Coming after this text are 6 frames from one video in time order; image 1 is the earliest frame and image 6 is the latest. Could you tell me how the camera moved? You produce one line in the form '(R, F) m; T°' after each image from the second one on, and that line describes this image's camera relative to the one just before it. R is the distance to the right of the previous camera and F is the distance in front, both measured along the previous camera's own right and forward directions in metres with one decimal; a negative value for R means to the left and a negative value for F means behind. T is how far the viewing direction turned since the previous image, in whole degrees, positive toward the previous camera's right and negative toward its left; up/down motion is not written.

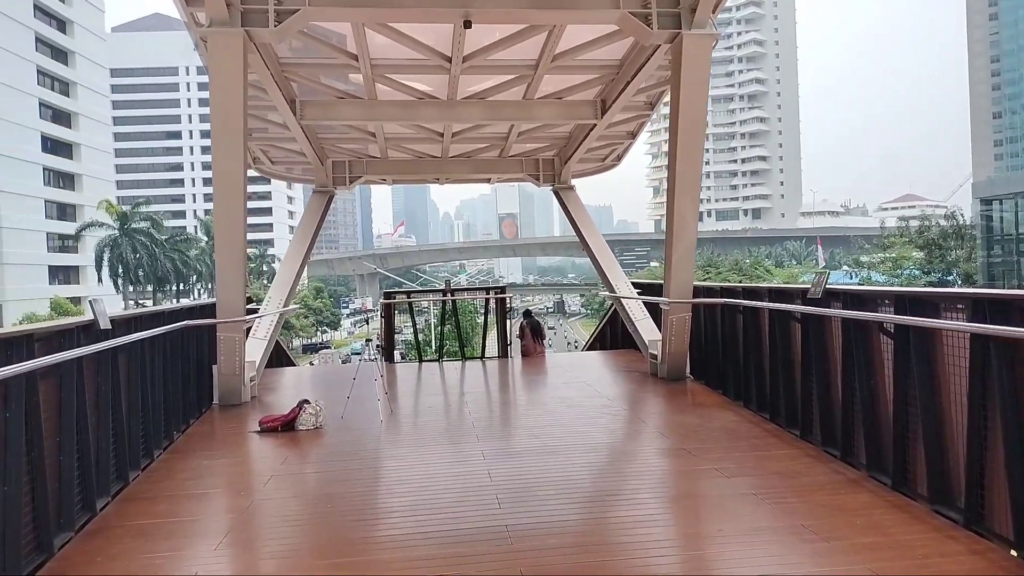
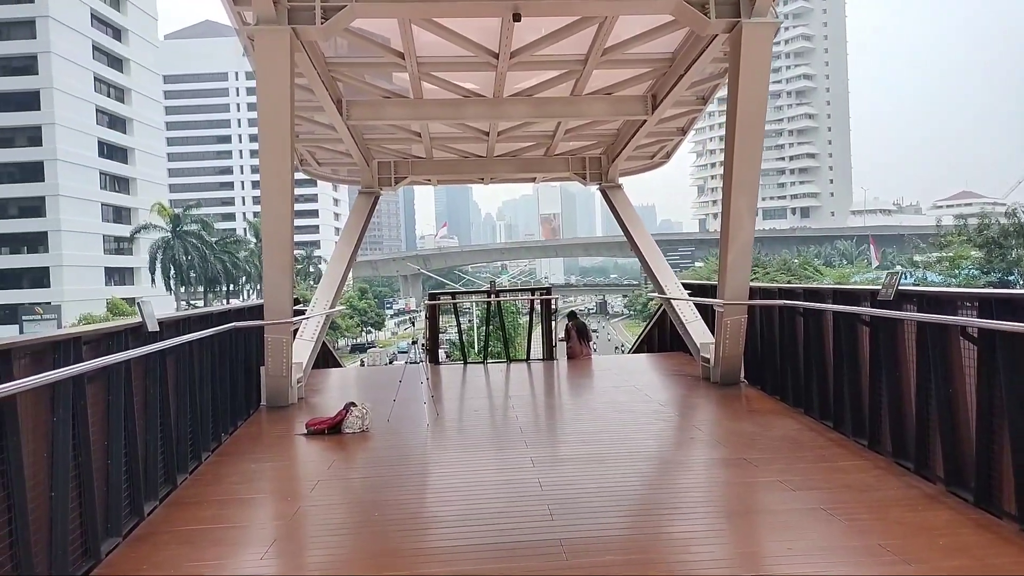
(-0.1, +0.2) m; -4°
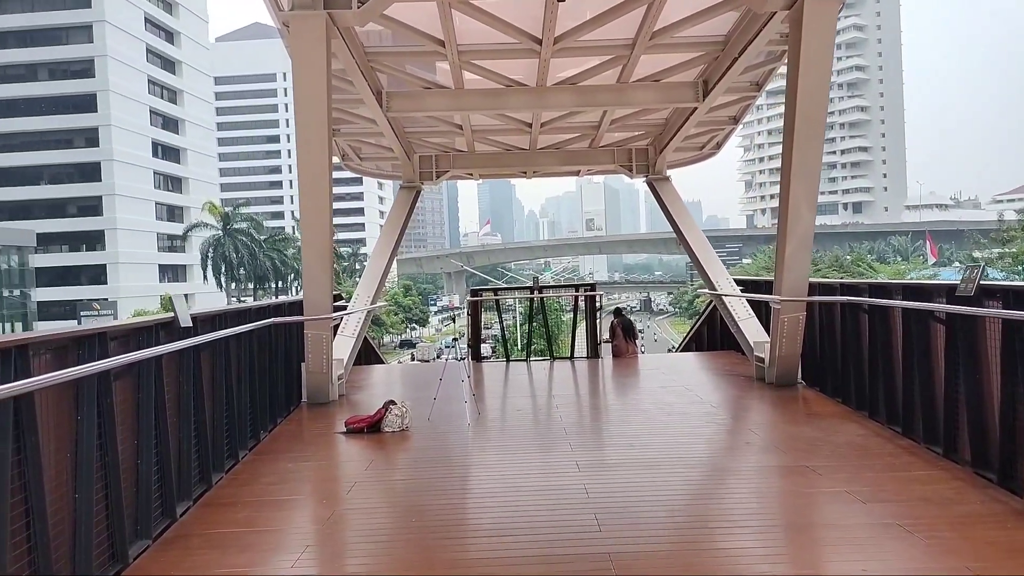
(0.0, +0.3) m; -4°
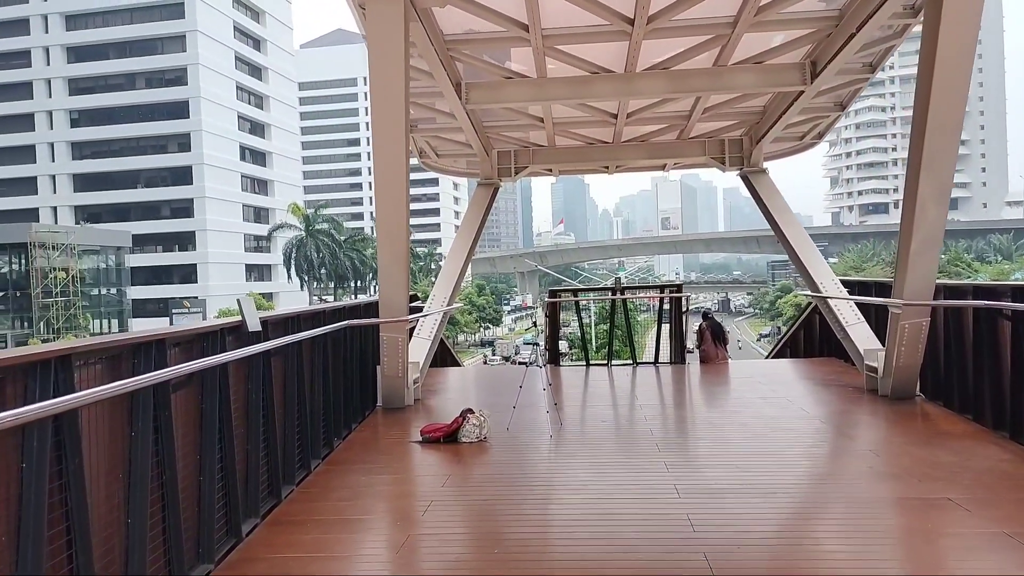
(-0.1, +0.4) m; -6°
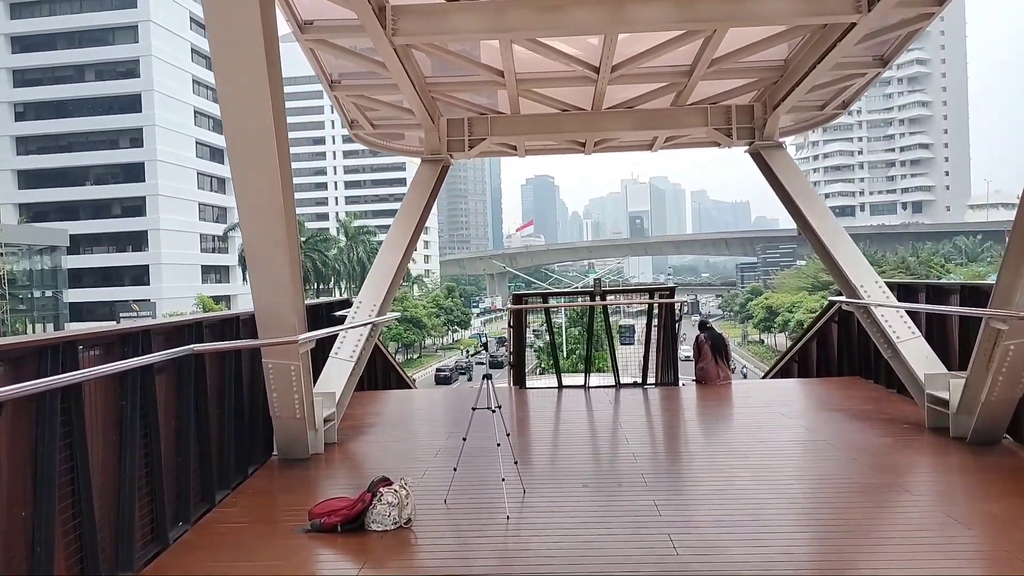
(+0.2, +2.0) m; +3°
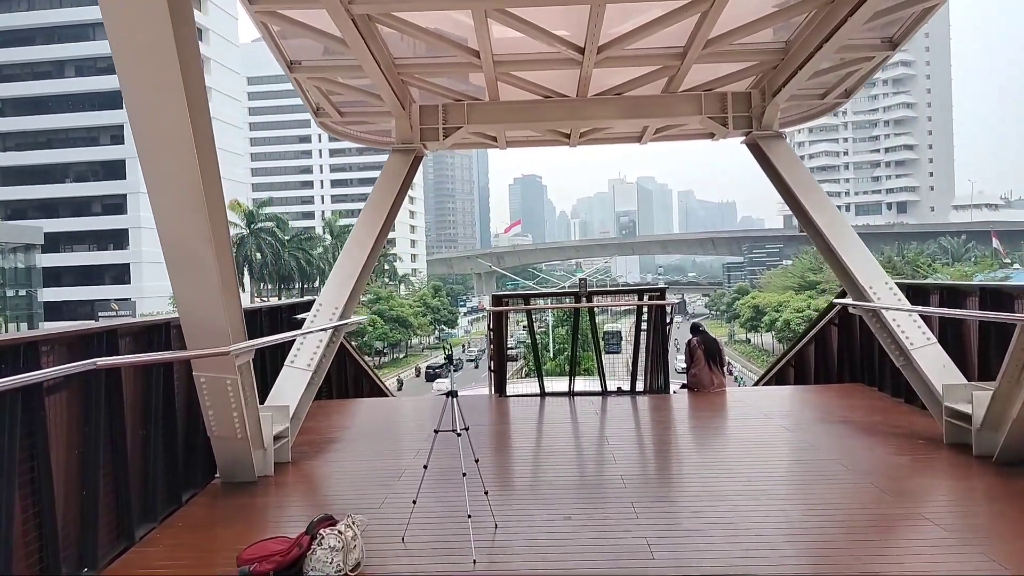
(+0.1, +0.6) m; +1°
